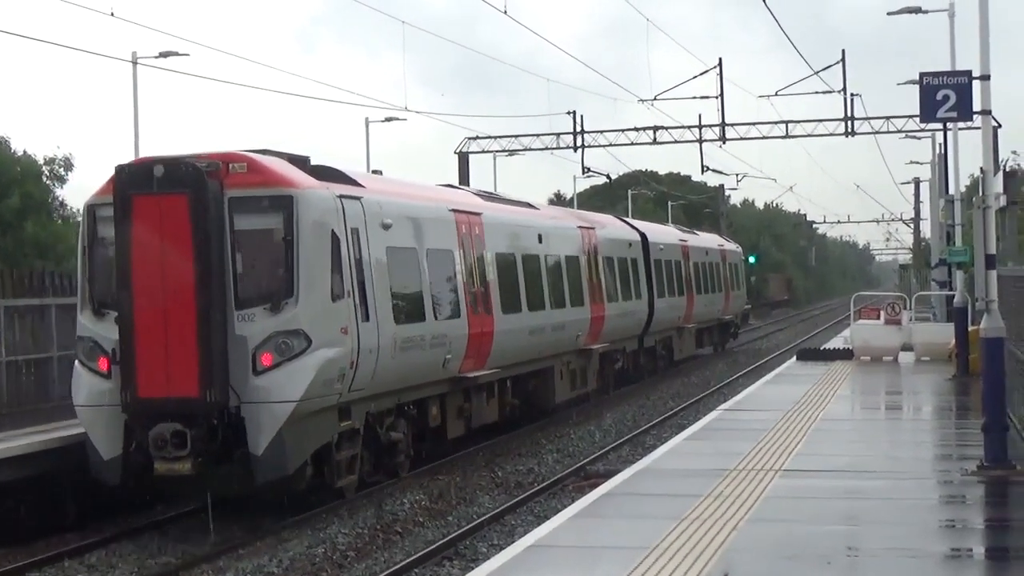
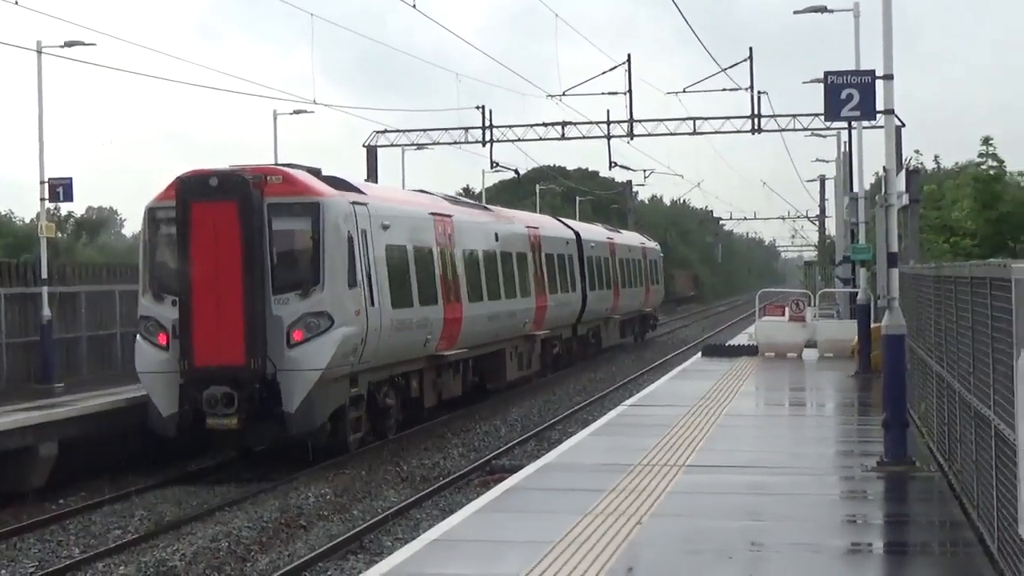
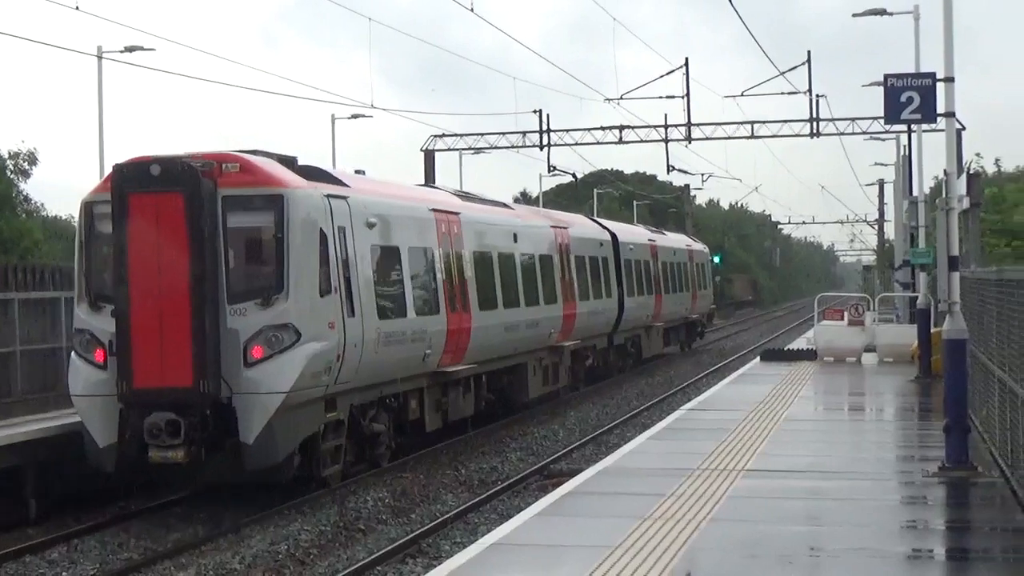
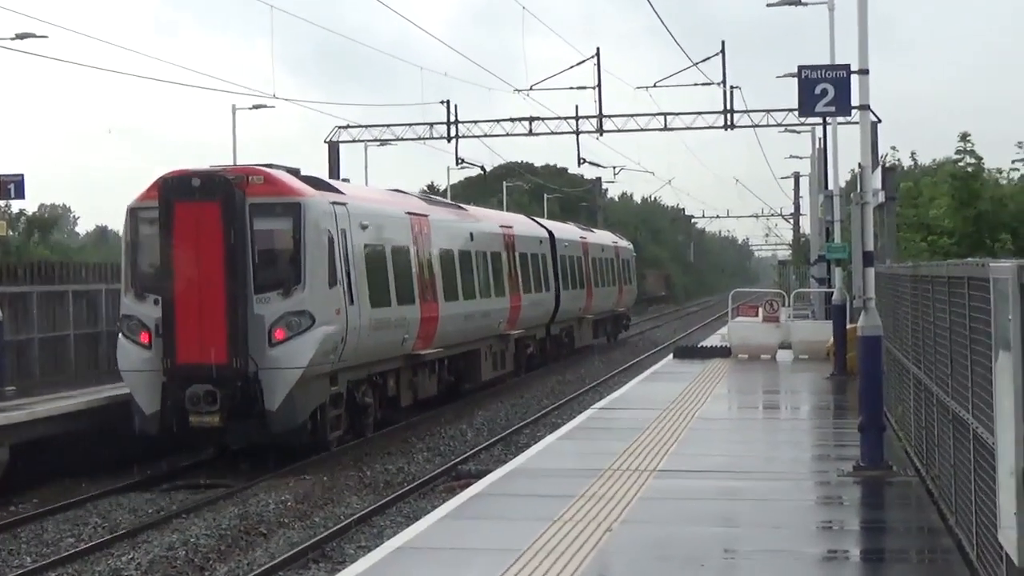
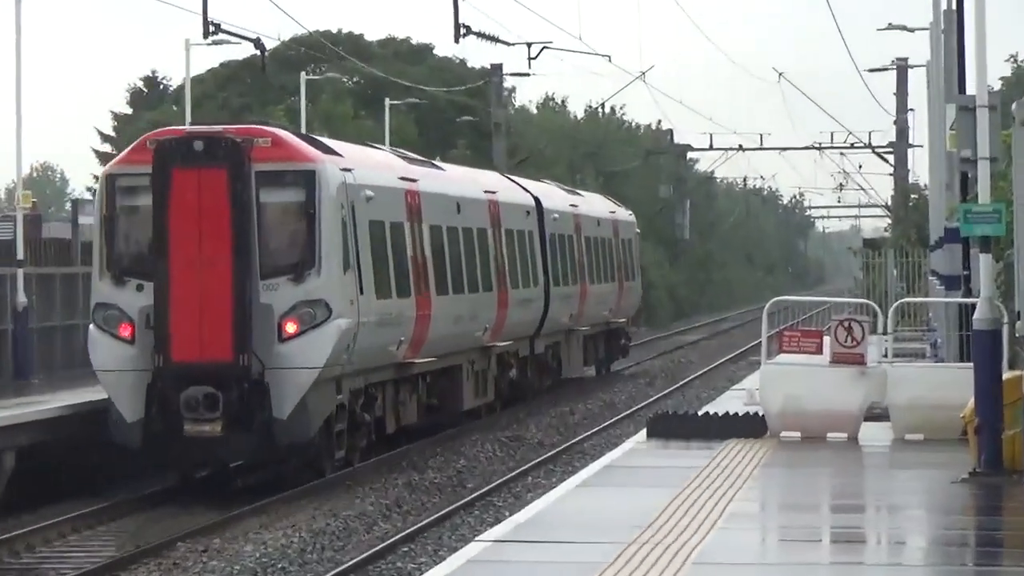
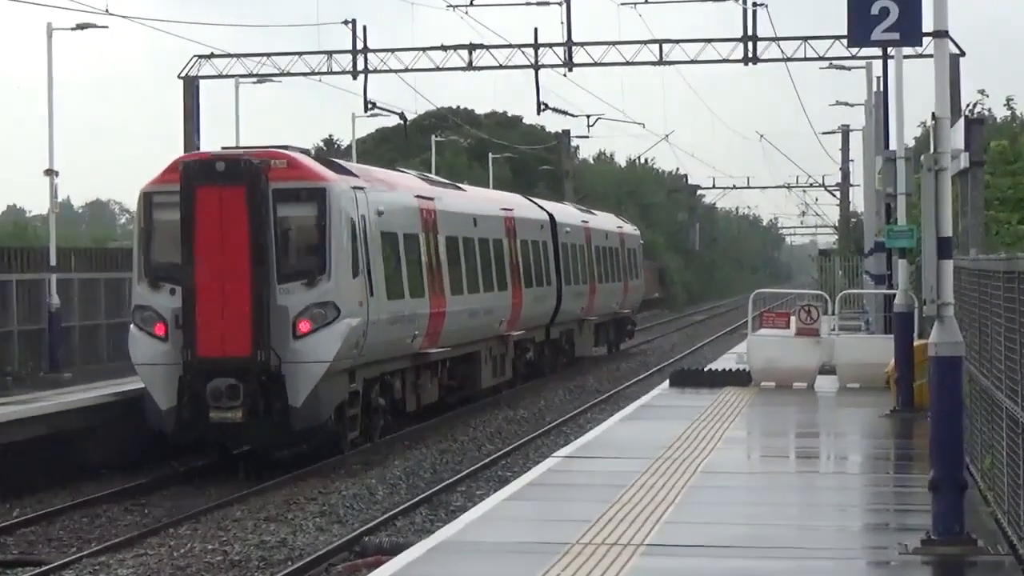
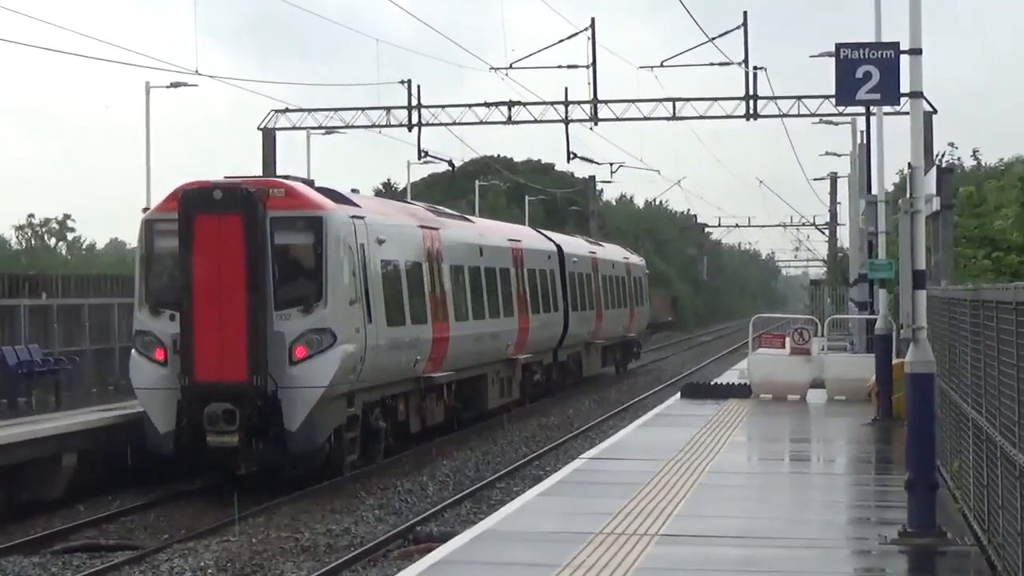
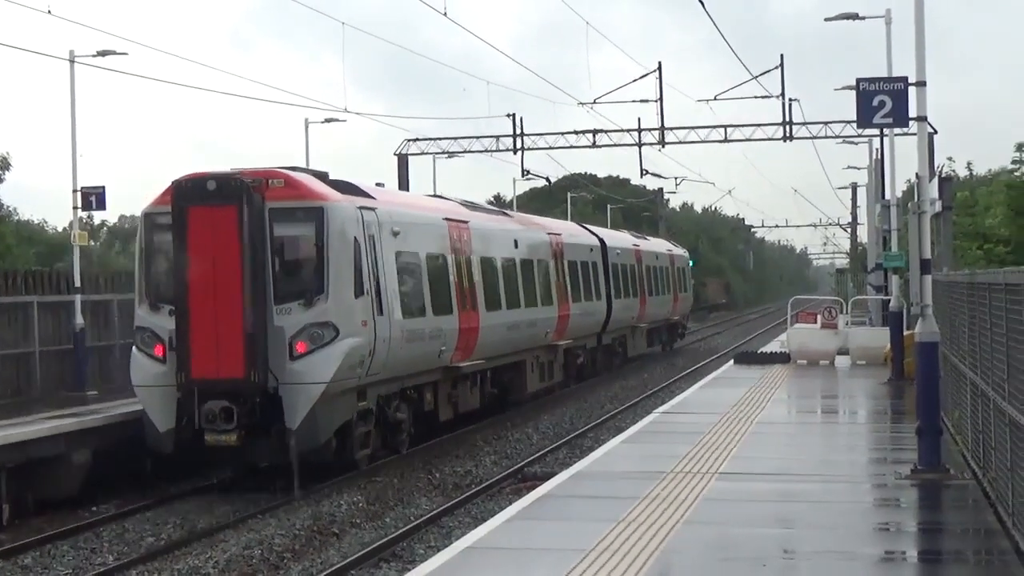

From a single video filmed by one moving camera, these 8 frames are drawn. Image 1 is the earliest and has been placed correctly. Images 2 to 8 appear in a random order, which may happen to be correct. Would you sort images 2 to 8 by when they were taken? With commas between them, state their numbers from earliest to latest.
3, 8, 2, 4, 7, 6, 5
